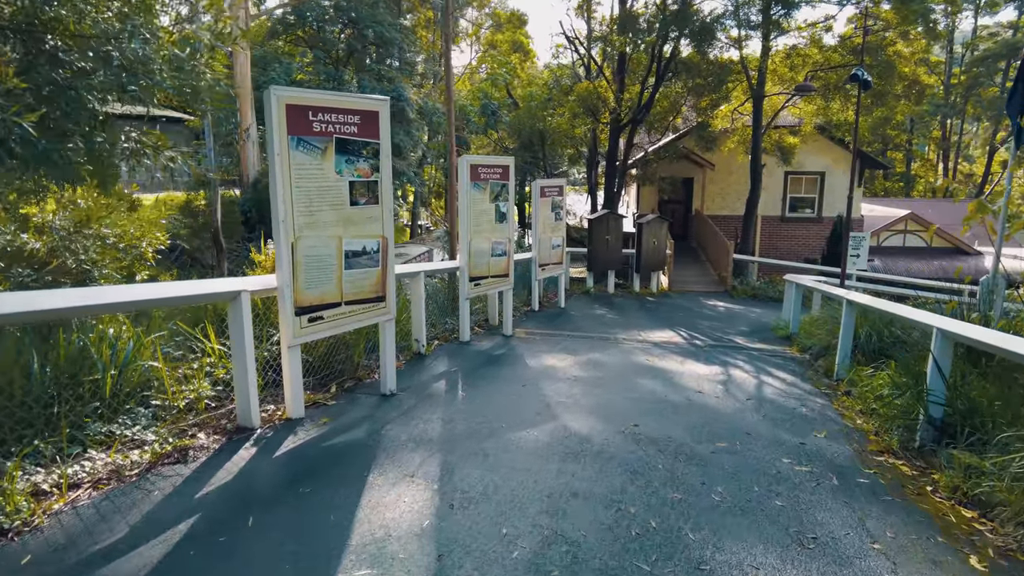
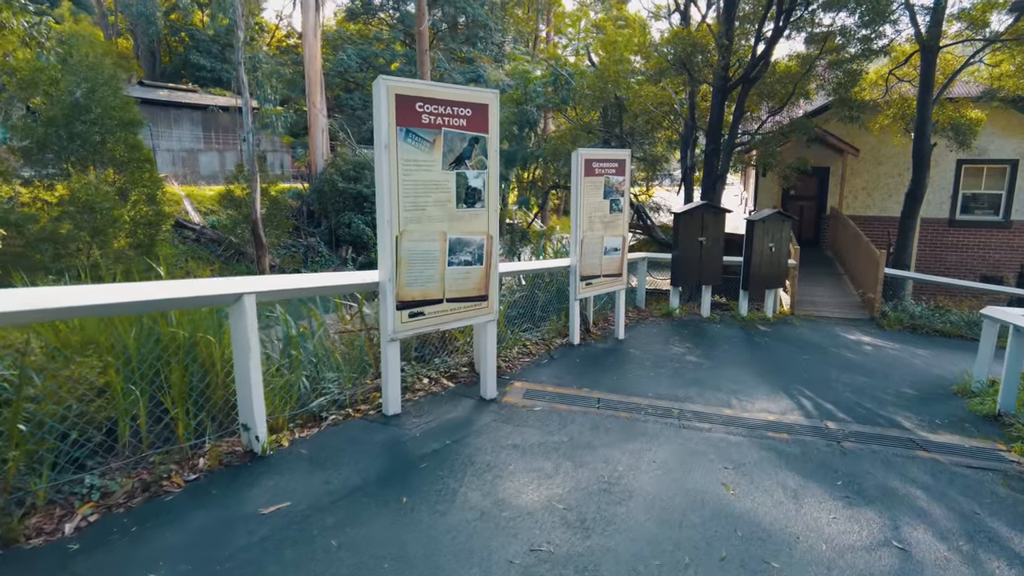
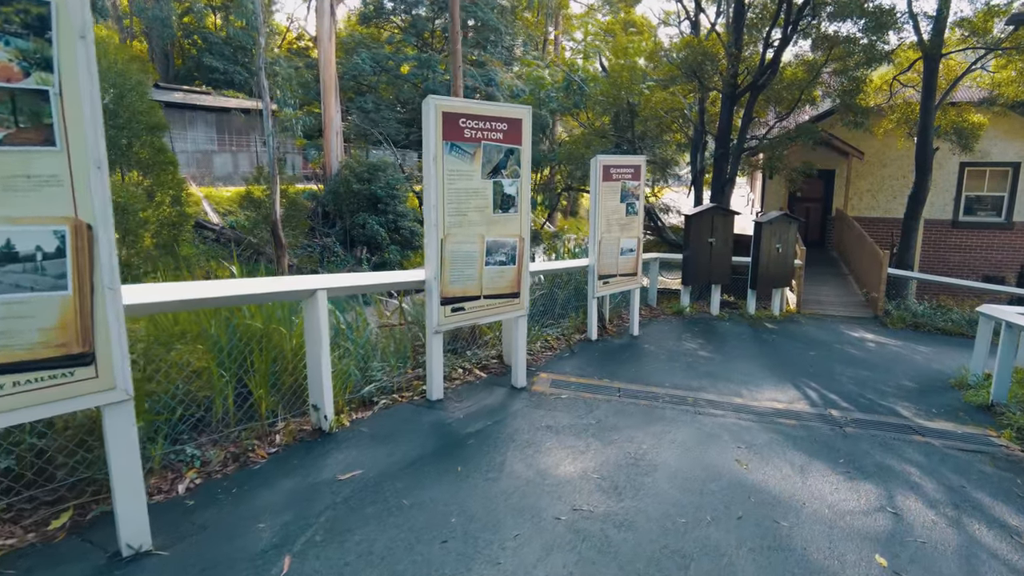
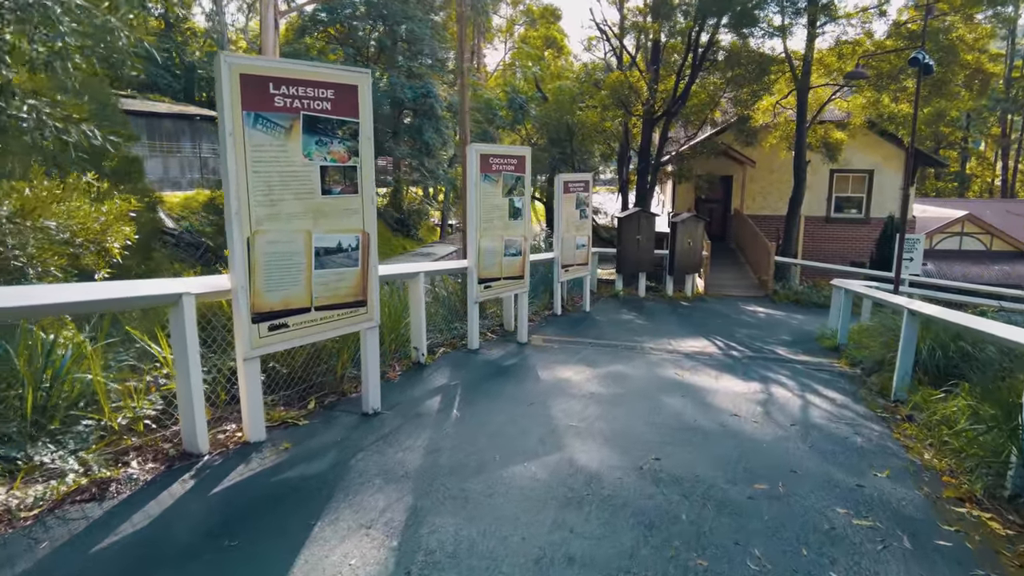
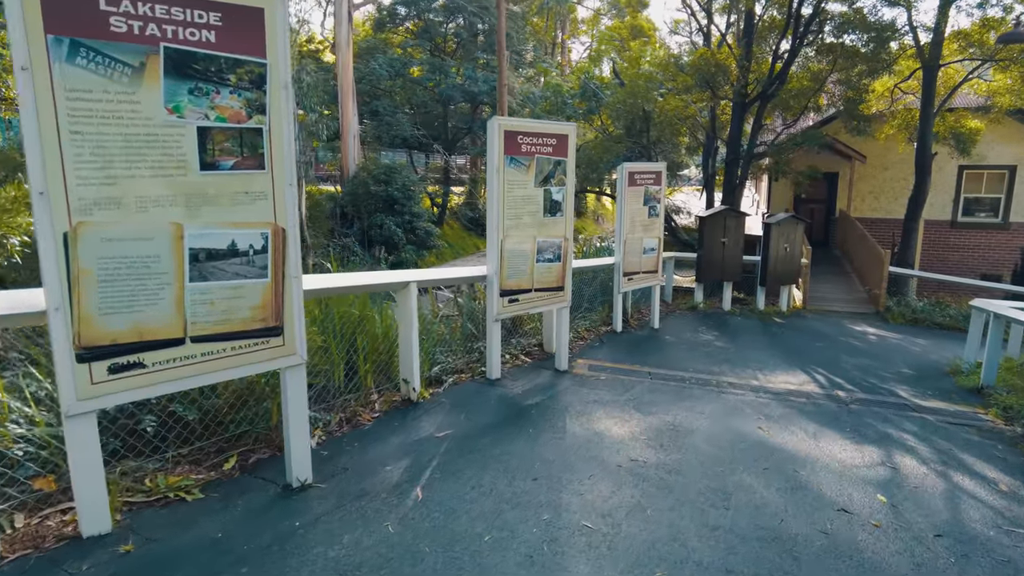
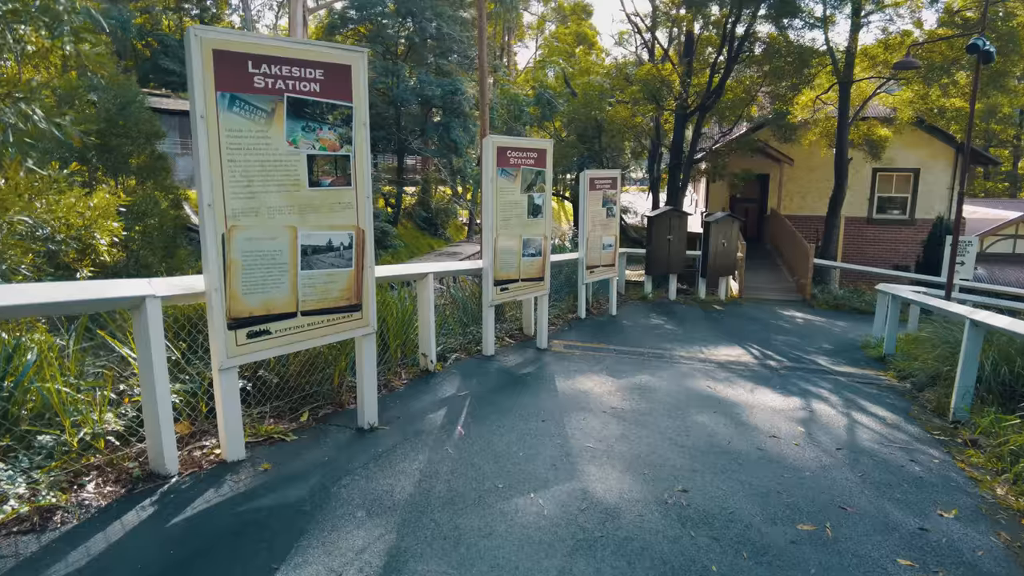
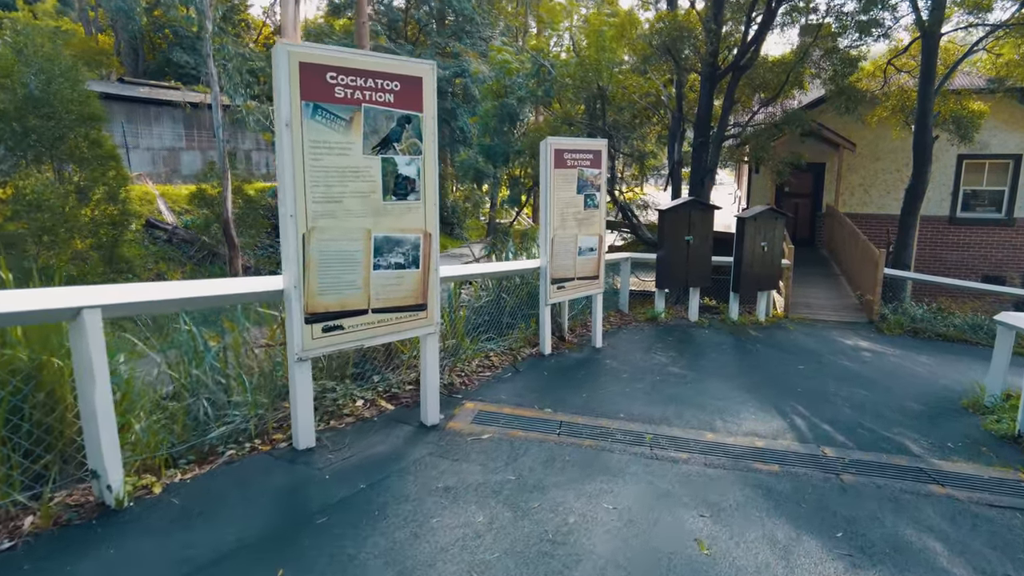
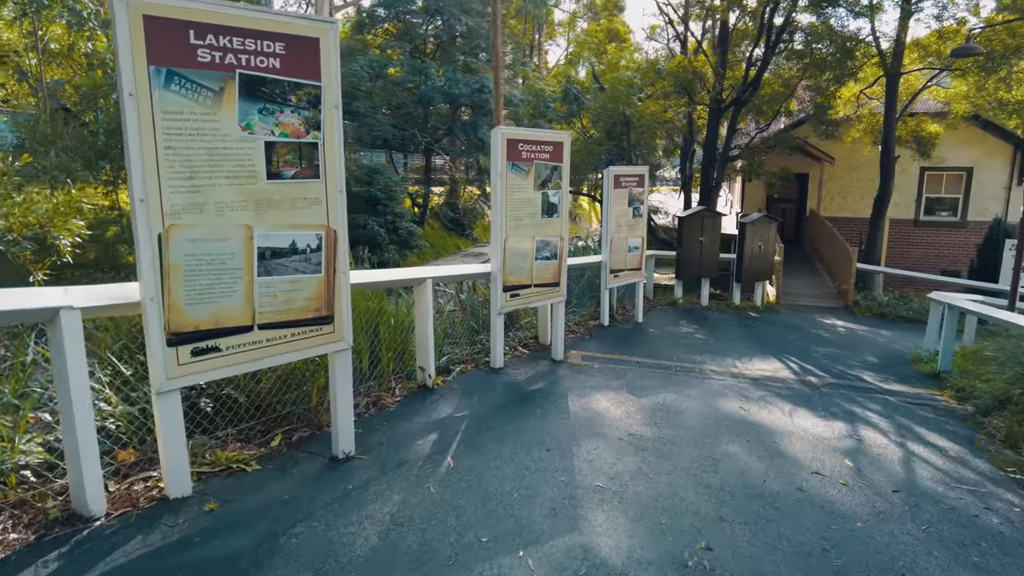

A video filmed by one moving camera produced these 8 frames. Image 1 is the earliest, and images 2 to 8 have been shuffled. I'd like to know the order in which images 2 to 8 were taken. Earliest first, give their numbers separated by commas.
4, 6, 8, 5, 3, 2, 7
